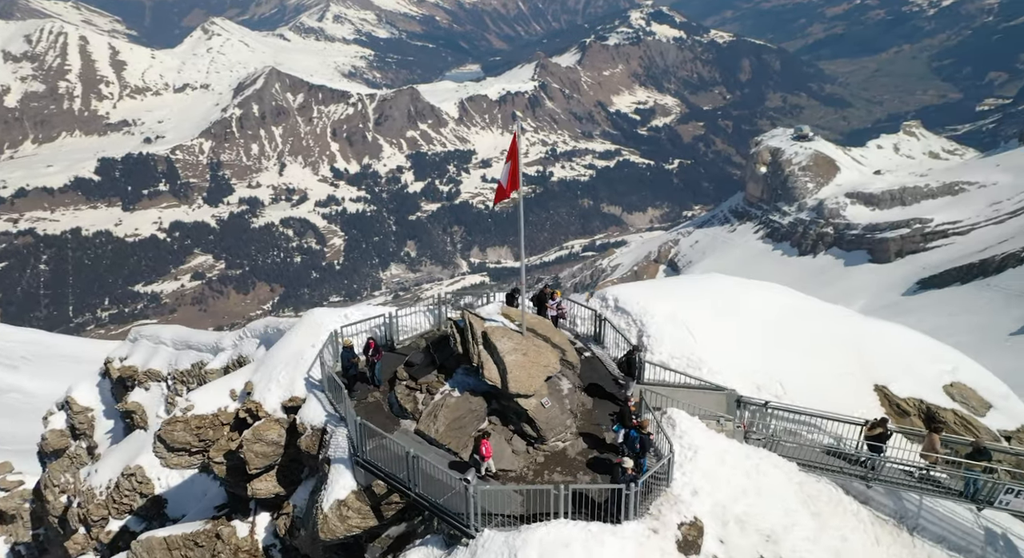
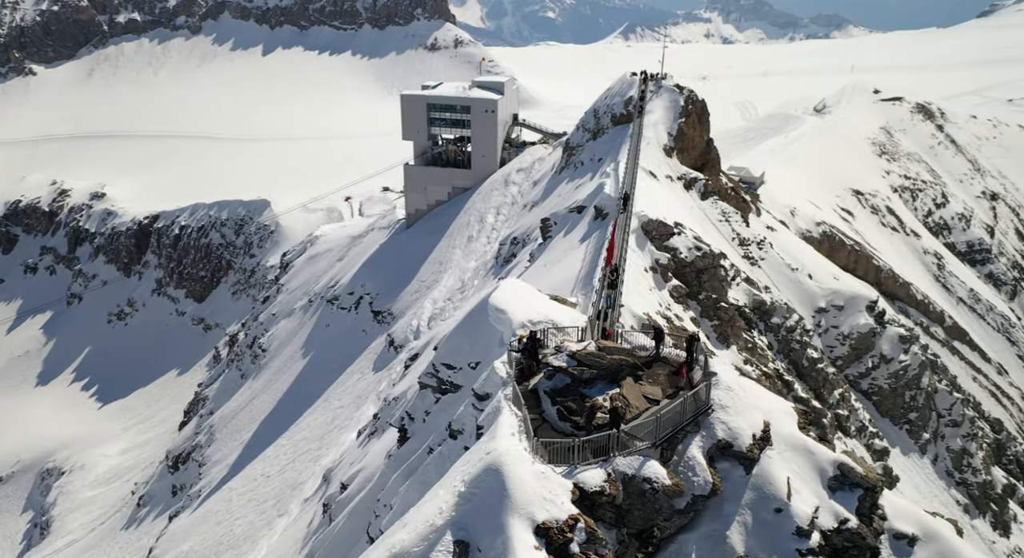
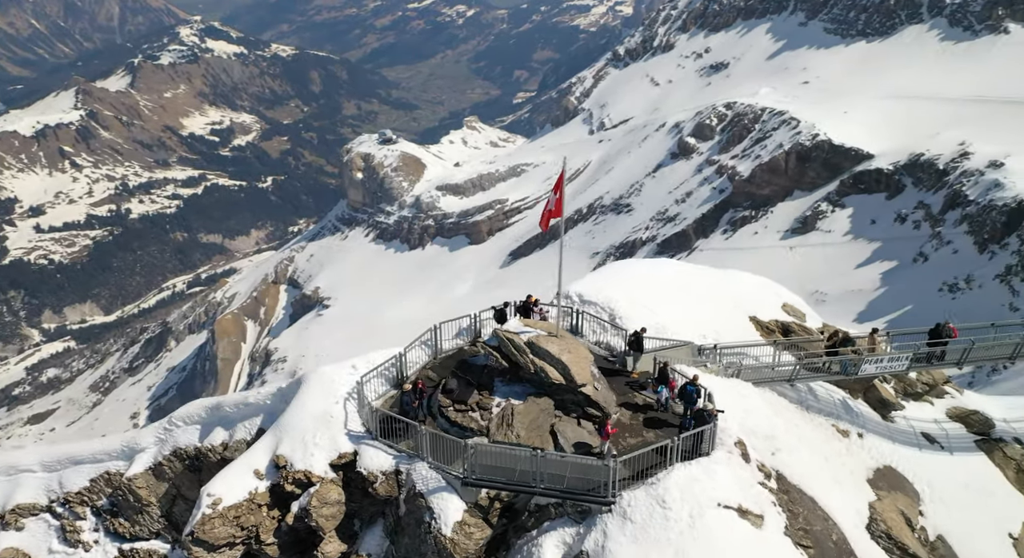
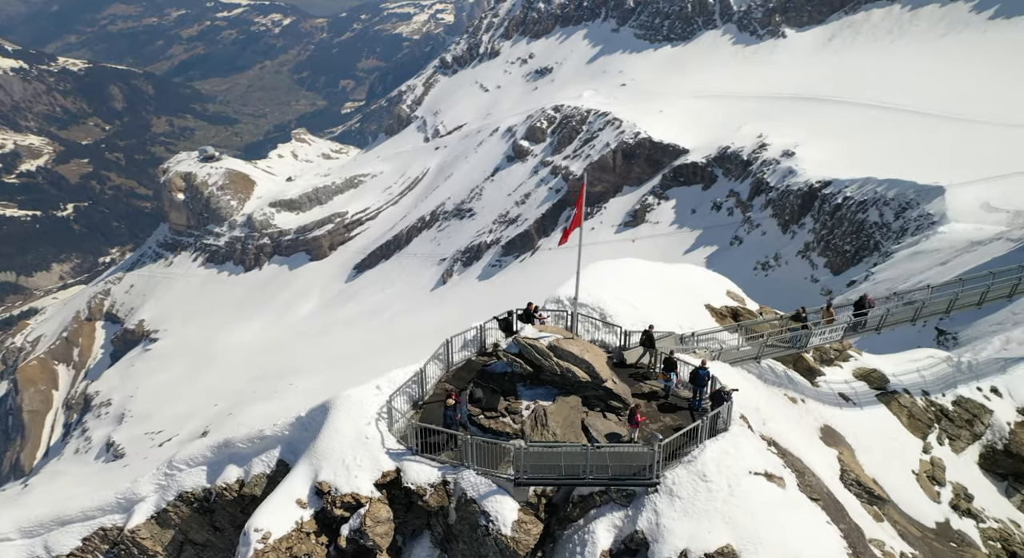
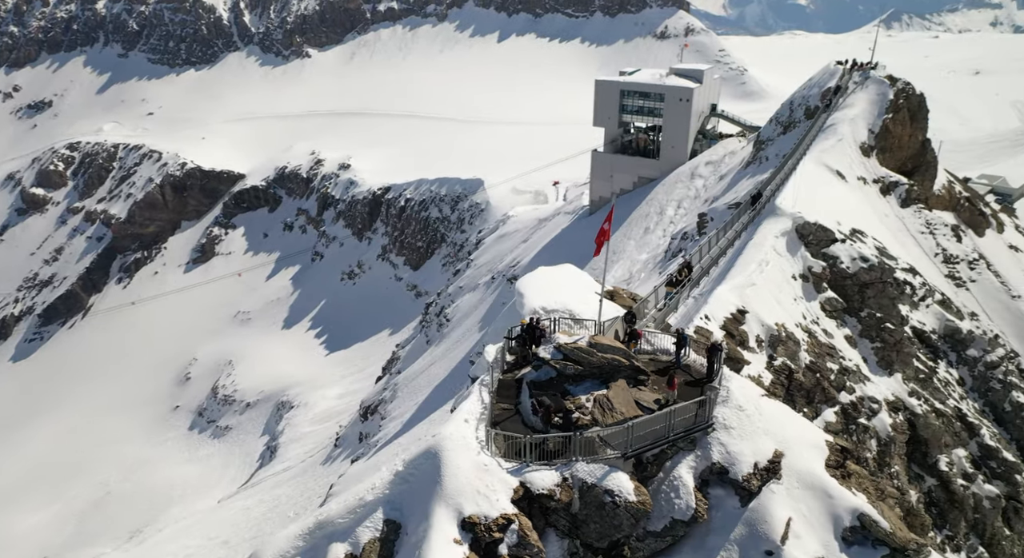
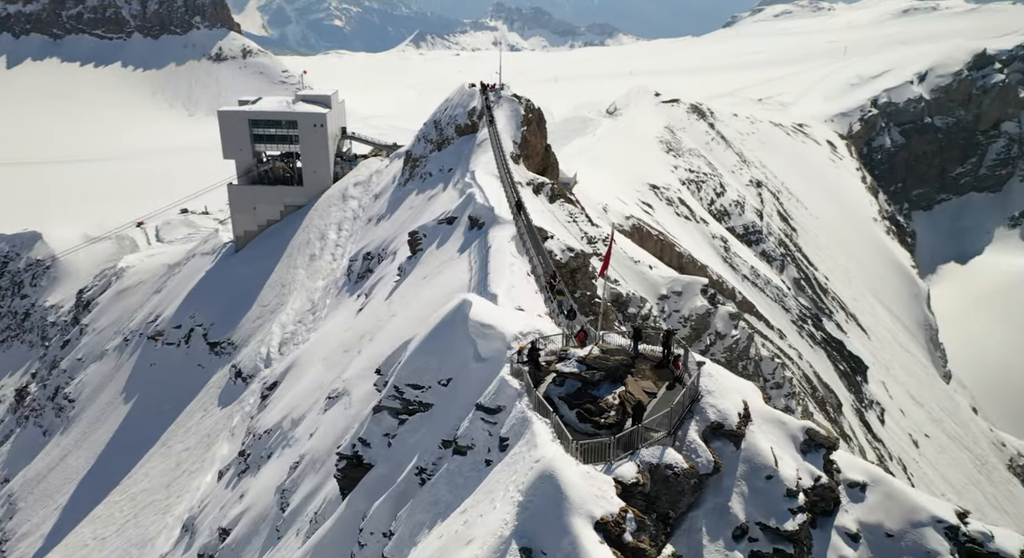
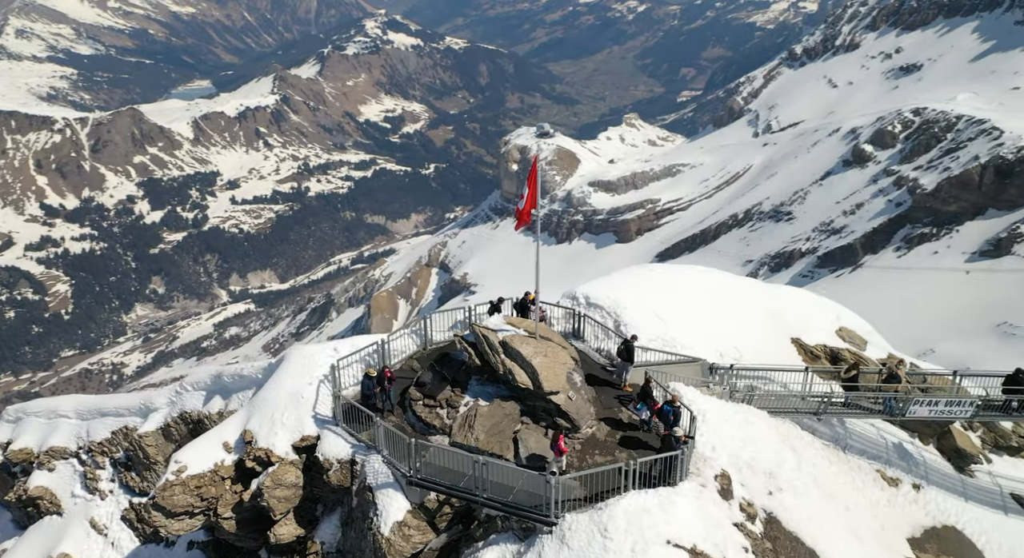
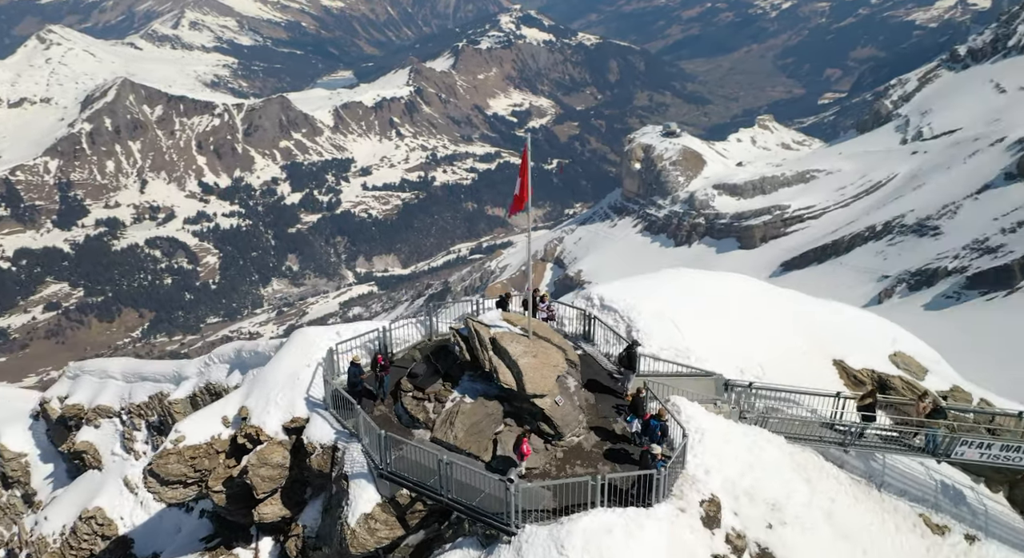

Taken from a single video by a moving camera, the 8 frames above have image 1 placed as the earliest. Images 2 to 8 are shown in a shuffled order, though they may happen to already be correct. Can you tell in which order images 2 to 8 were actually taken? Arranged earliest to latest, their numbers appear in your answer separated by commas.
8, 7, 3, 4, 5, 2, 6
